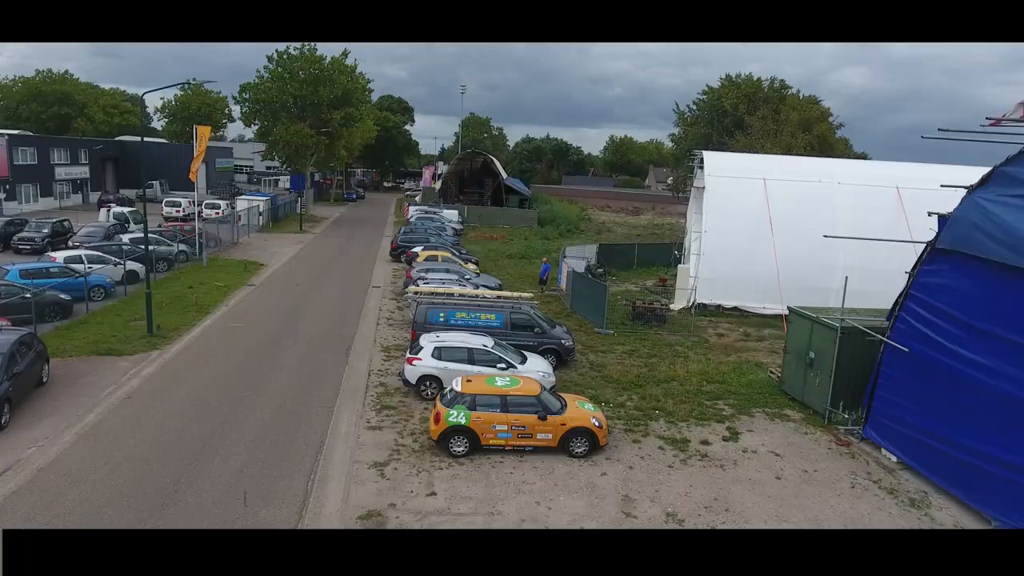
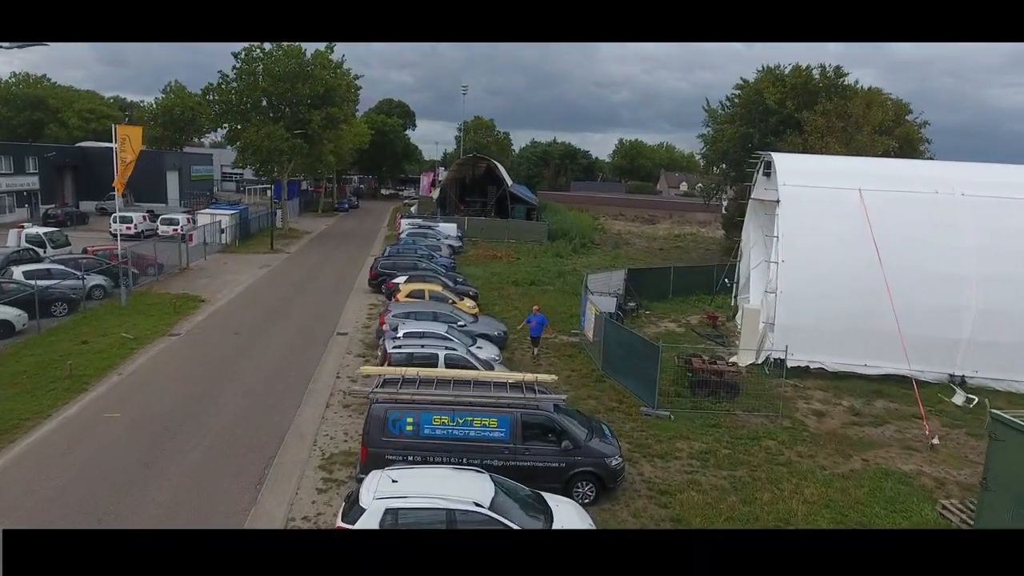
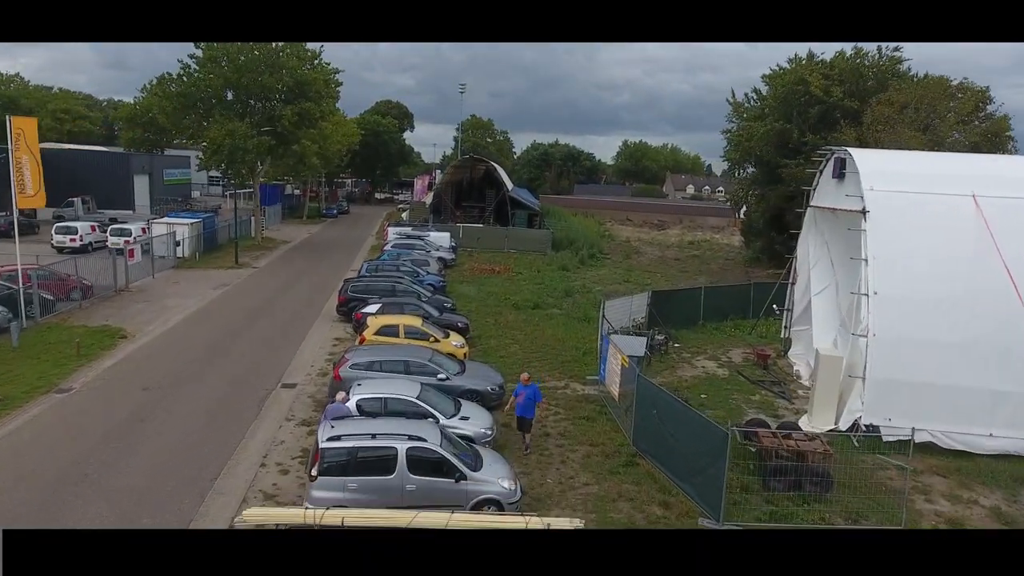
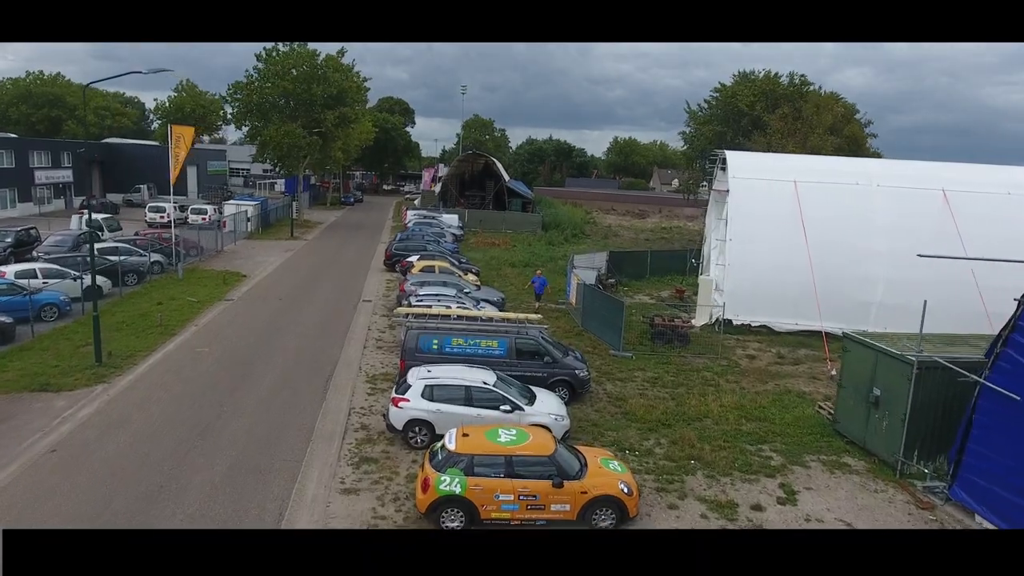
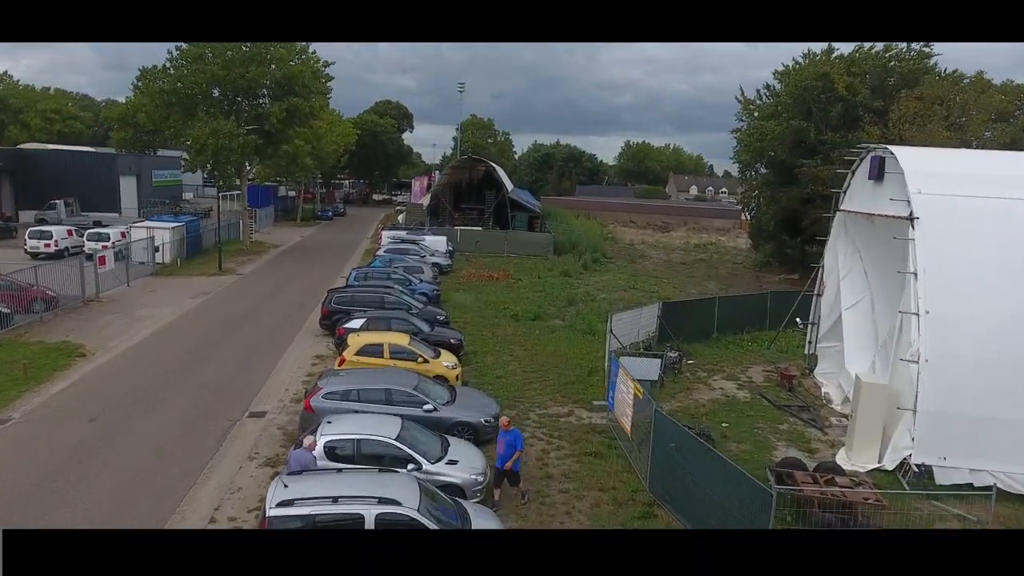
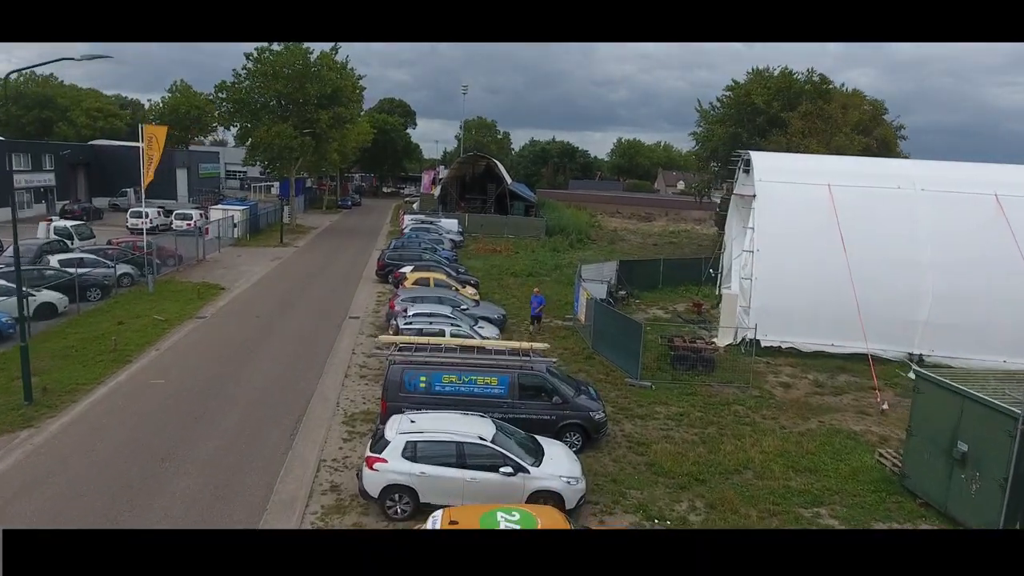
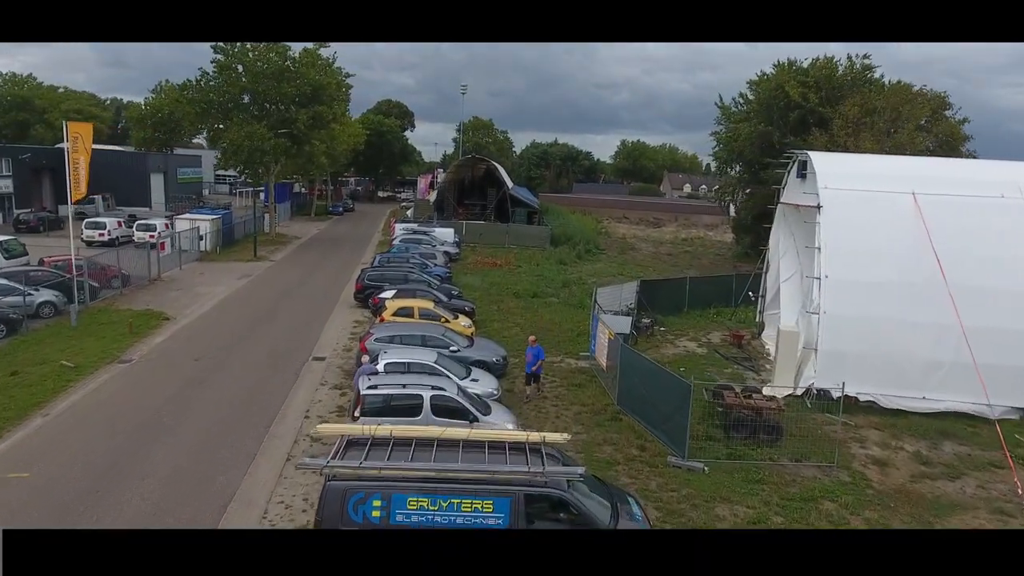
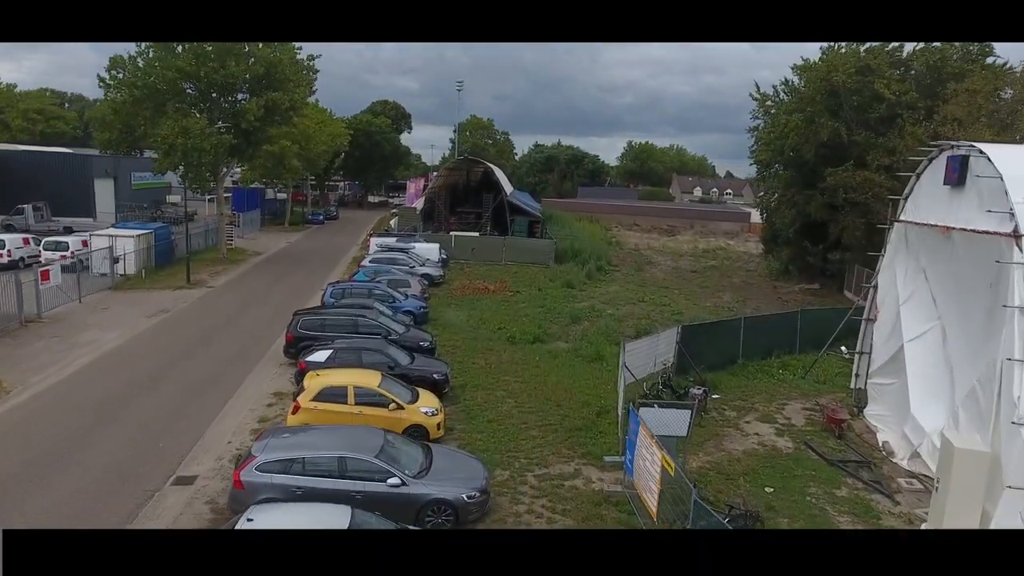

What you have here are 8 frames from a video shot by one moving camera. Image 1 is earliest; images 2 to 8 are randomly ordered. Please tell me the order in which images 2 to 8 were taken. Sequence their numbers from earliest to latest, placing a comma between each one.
4, 6, 2, 7, 3, 5, 8
